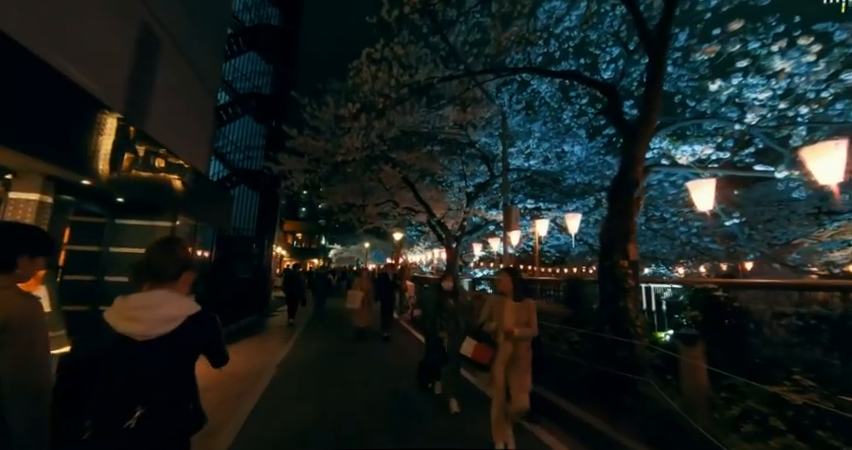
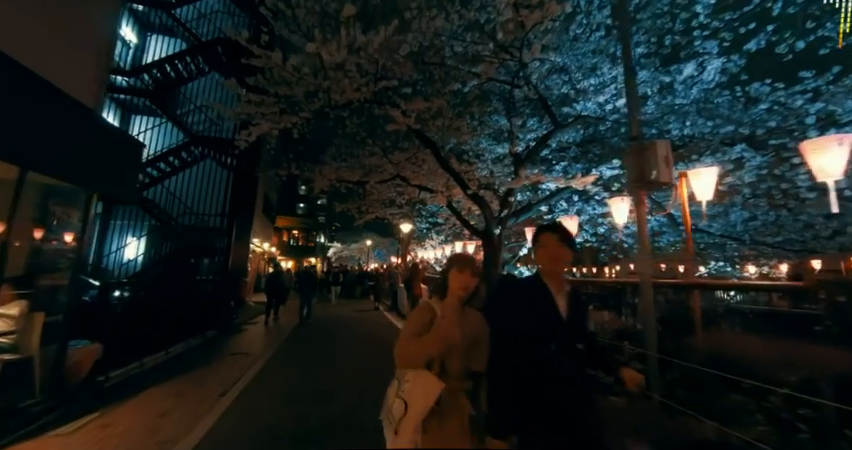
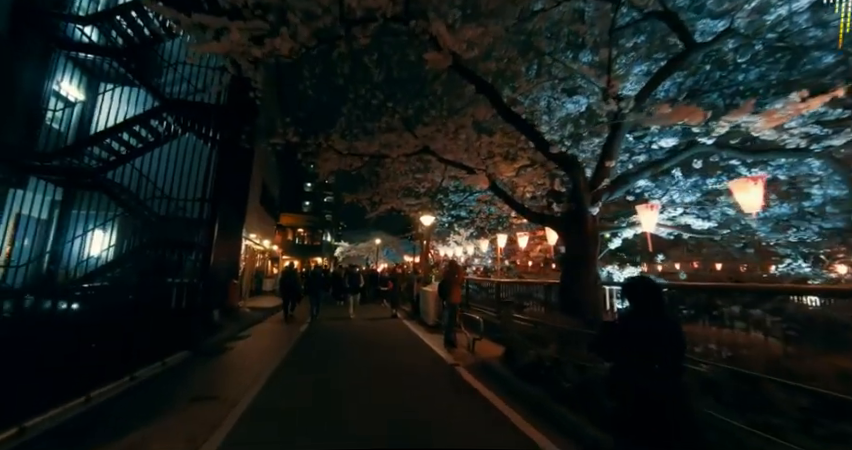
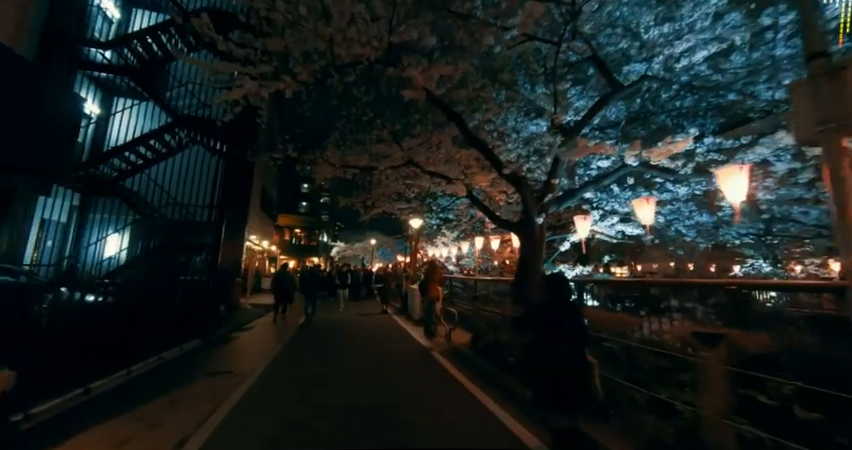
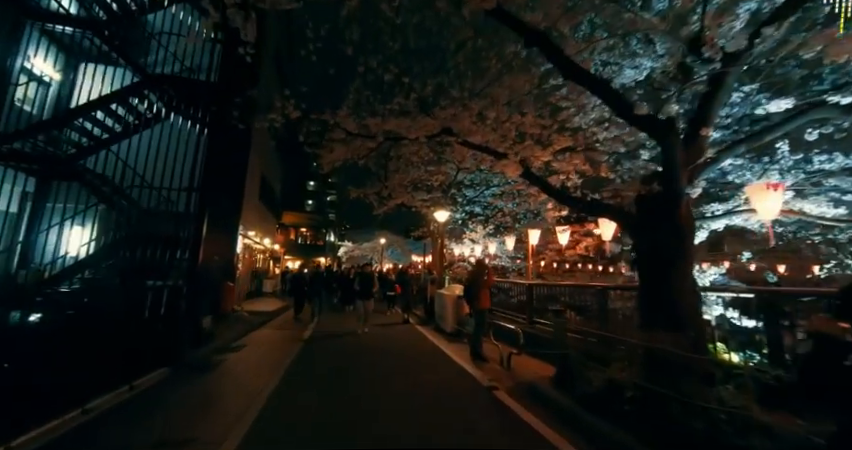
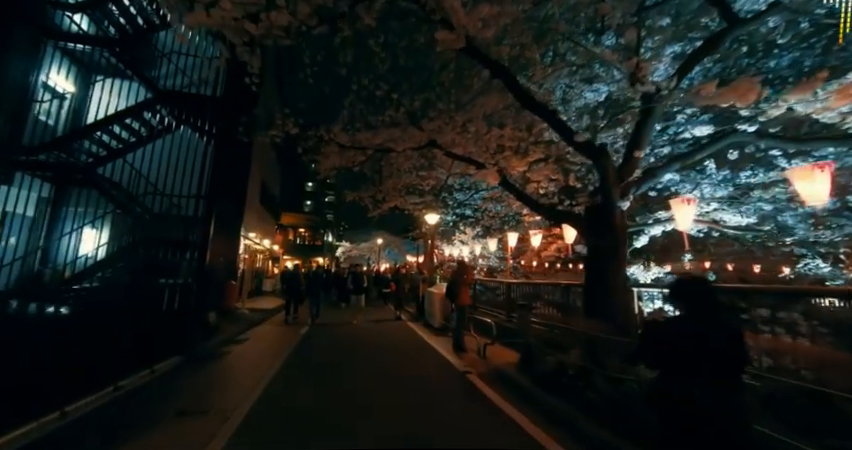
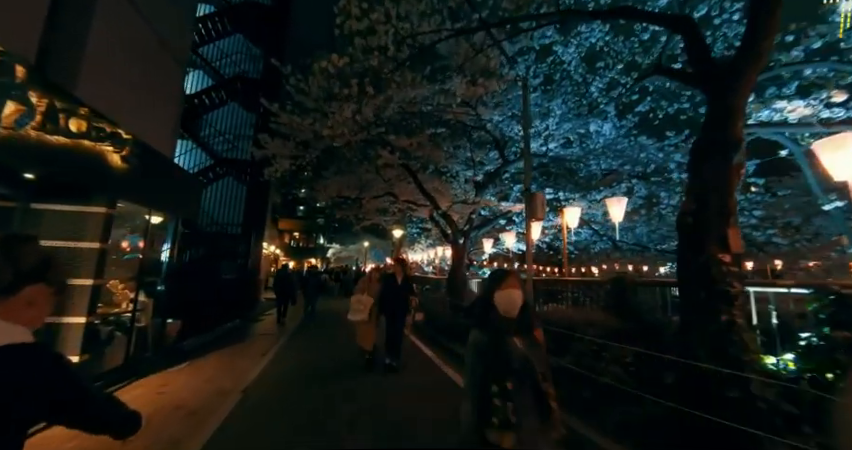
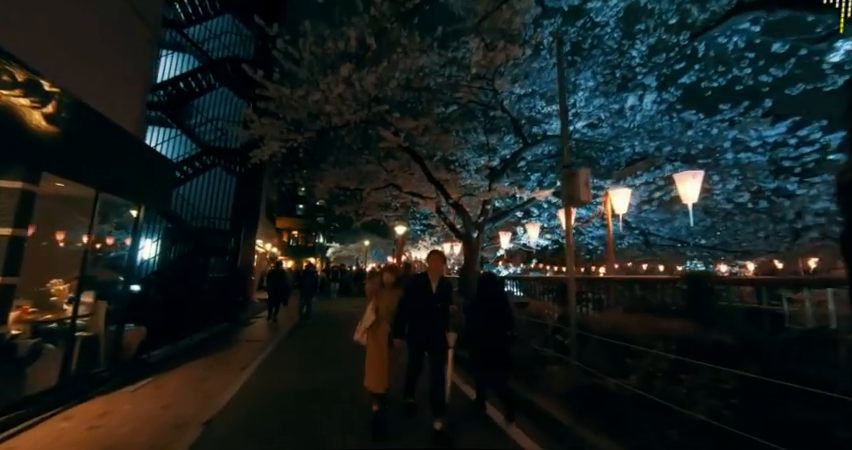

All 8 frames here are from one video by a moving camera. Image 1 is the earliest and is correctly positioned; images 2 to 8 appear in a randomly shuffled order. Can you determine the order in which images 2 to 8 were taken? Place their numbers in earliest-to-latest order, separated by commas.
7, 8, 2, 4, 3, 6, 5
